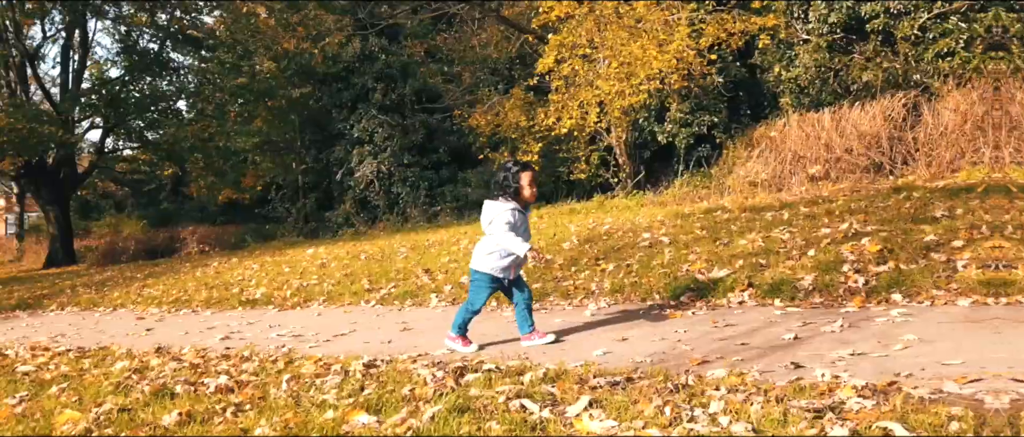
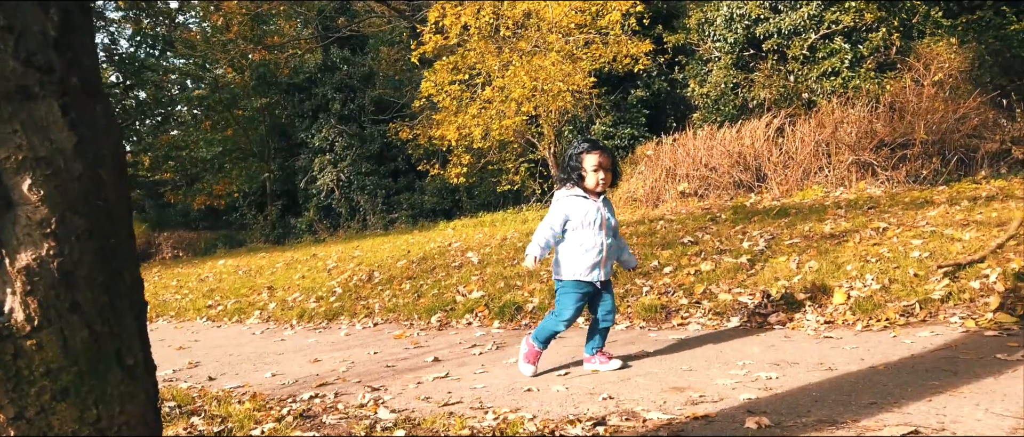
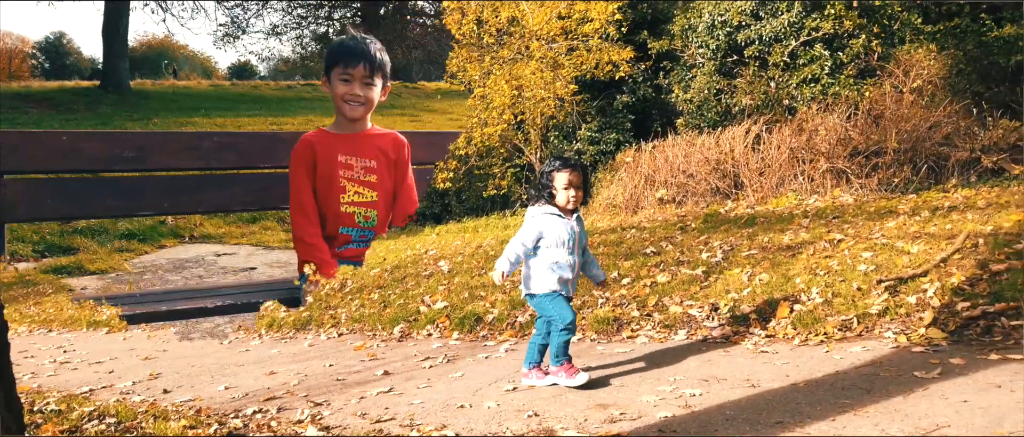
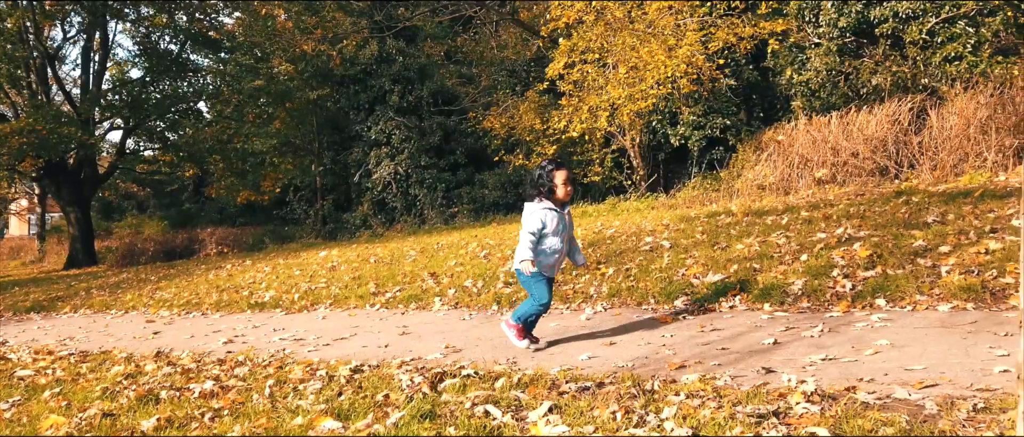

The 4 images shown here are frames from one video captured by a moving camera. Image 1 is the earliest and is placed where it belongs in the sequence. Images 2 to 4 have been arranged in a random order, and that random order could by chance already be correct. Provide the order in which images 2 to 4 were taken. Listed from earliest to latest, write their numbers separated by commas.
4, 2, 3
